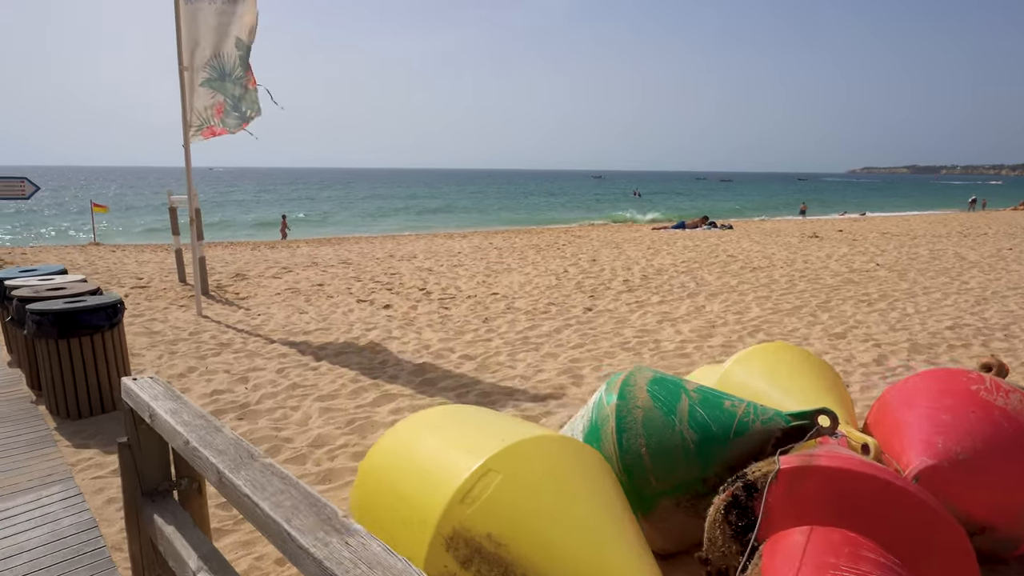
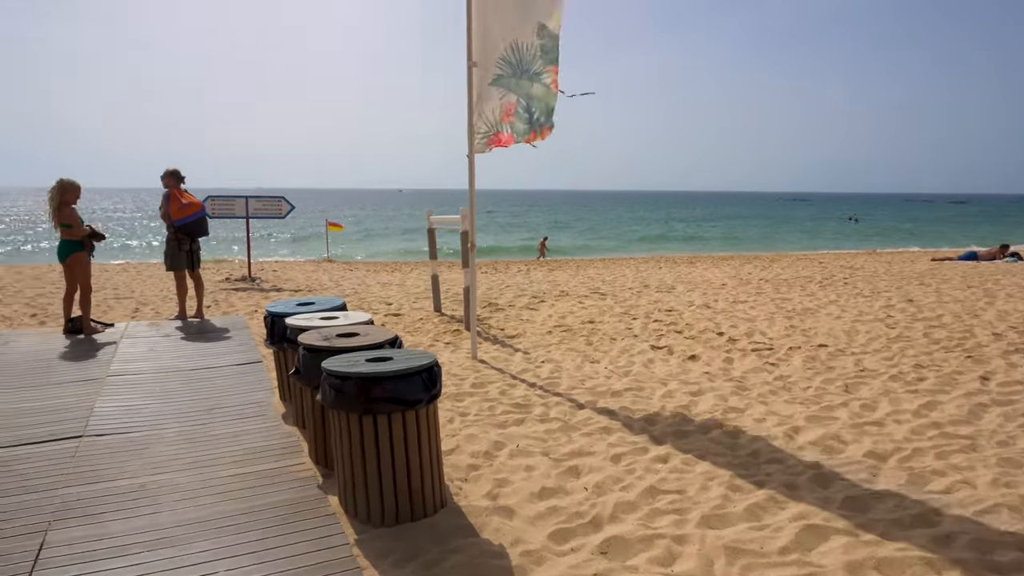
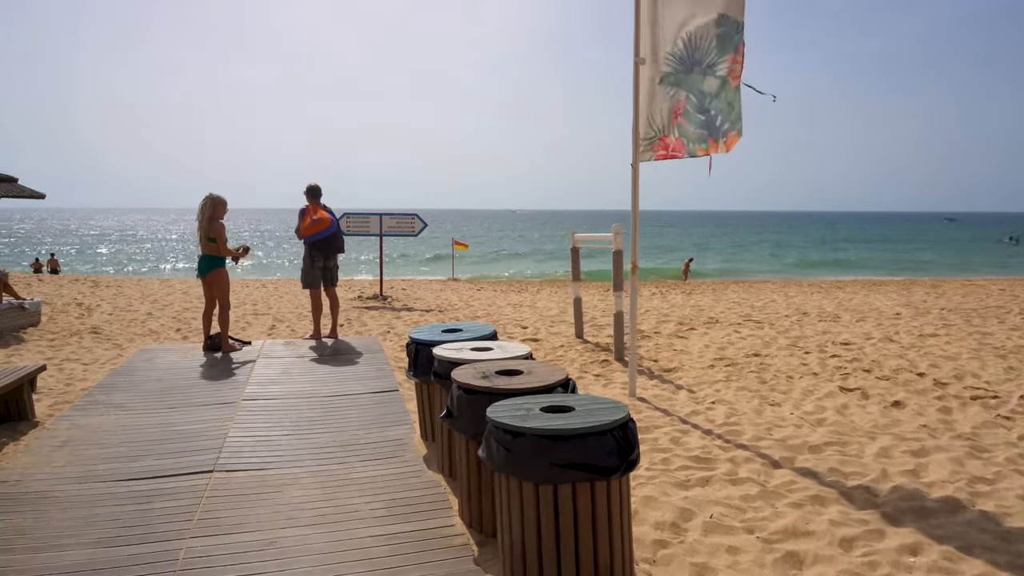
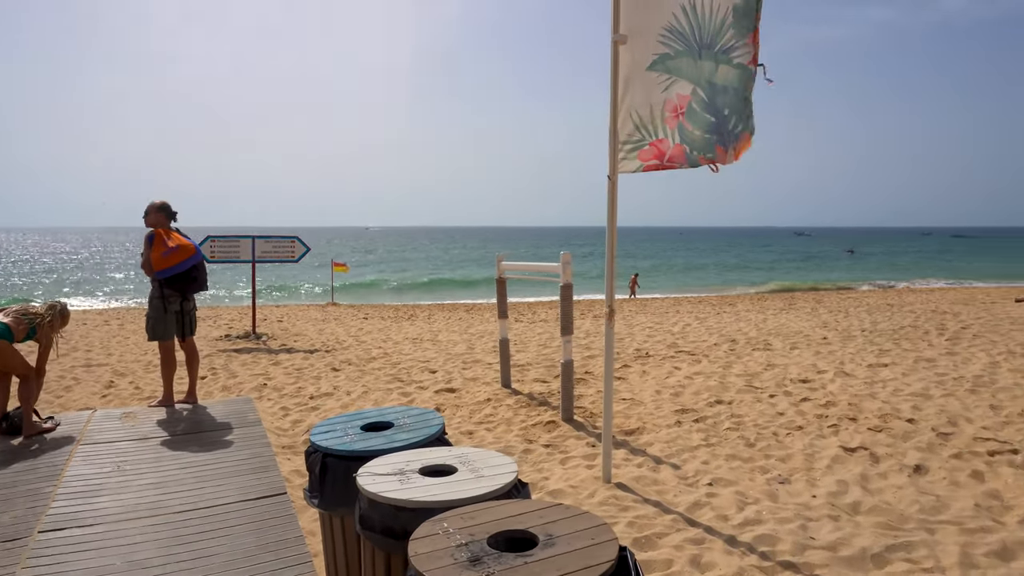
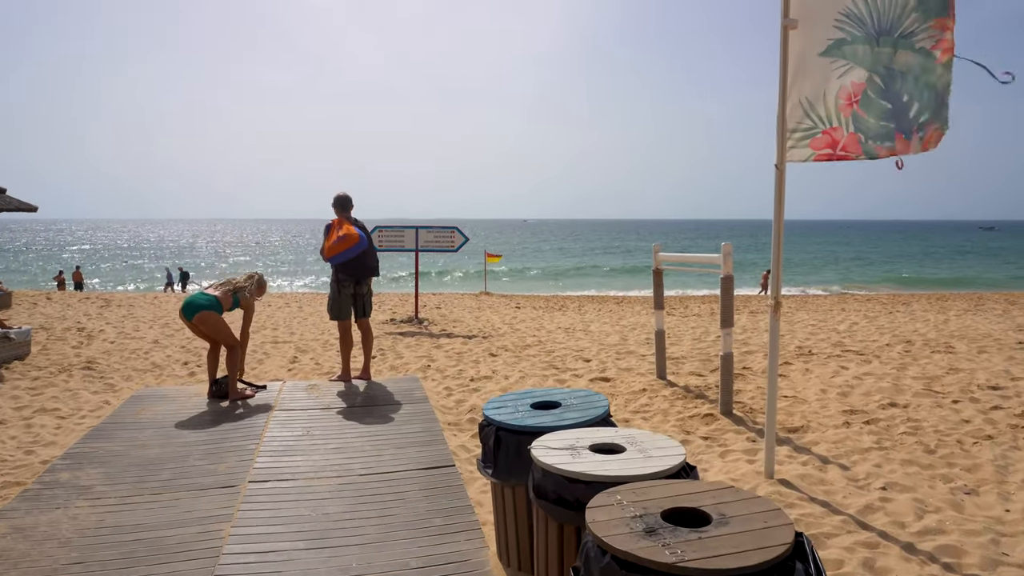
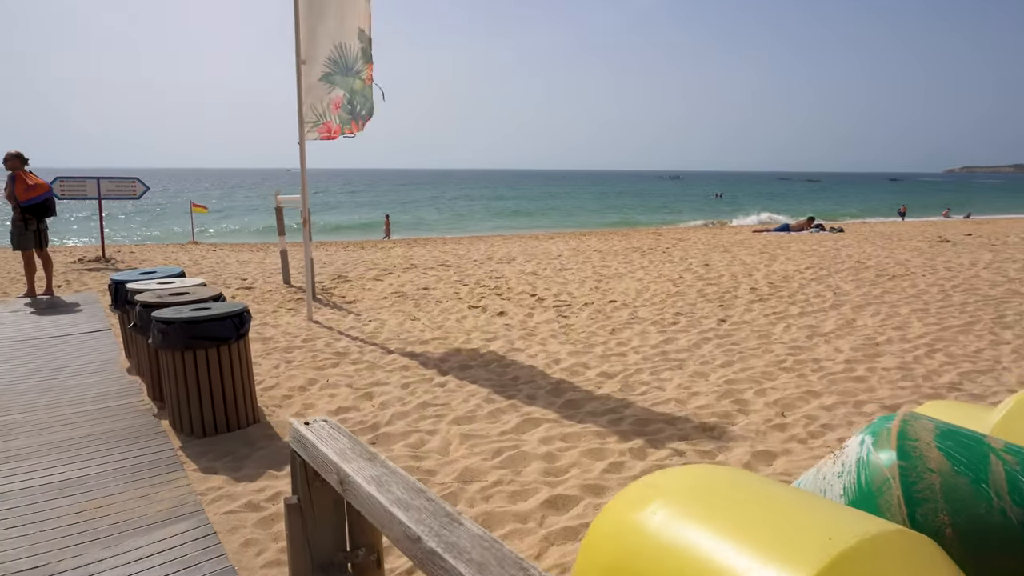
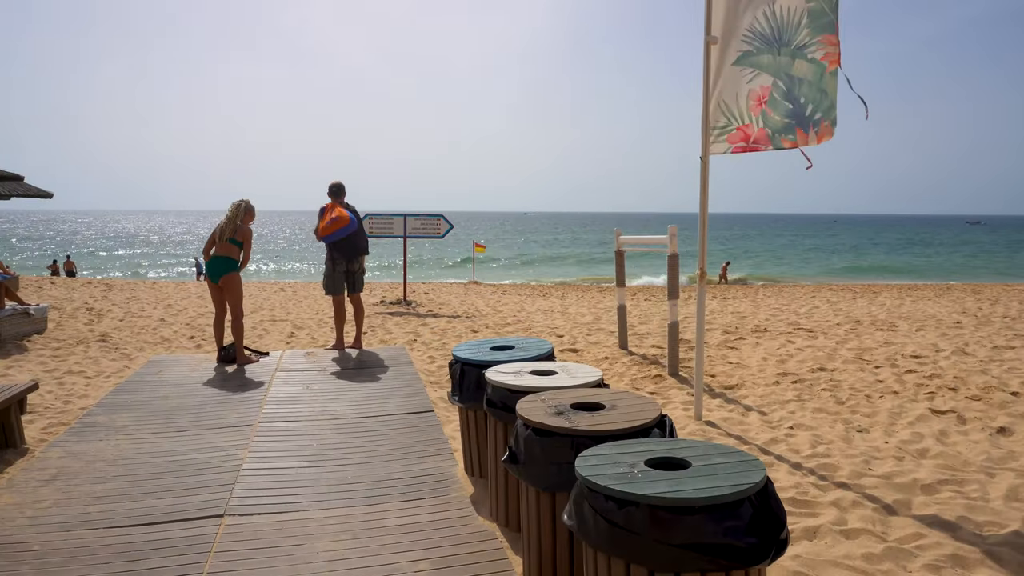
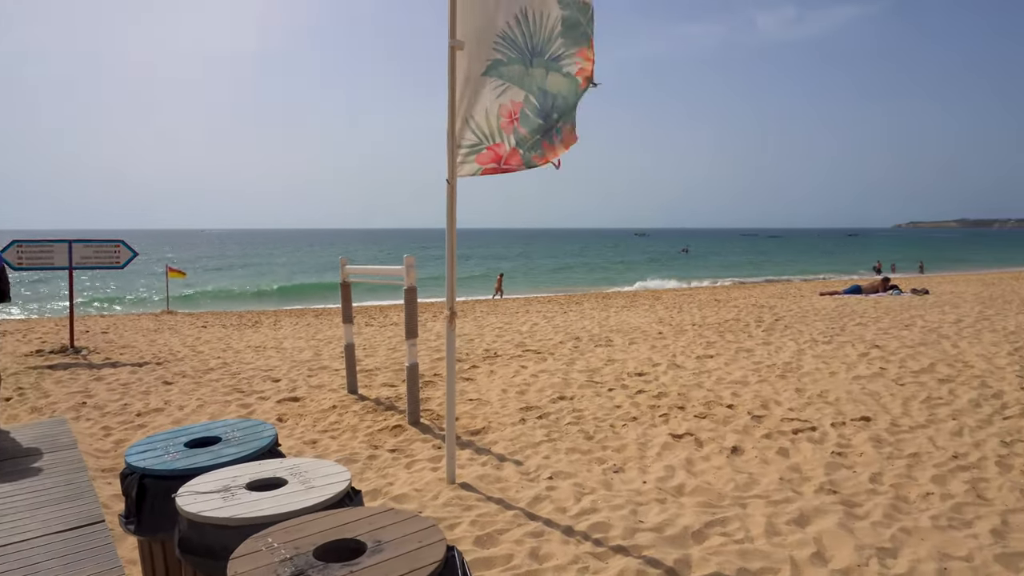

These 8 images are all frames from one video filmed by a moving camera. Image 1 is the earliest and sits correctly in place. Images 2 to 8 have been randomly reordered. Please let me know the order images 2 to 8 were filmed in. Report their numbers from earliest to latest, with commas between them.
6, 2, 3, 7, 5, 4, 8
